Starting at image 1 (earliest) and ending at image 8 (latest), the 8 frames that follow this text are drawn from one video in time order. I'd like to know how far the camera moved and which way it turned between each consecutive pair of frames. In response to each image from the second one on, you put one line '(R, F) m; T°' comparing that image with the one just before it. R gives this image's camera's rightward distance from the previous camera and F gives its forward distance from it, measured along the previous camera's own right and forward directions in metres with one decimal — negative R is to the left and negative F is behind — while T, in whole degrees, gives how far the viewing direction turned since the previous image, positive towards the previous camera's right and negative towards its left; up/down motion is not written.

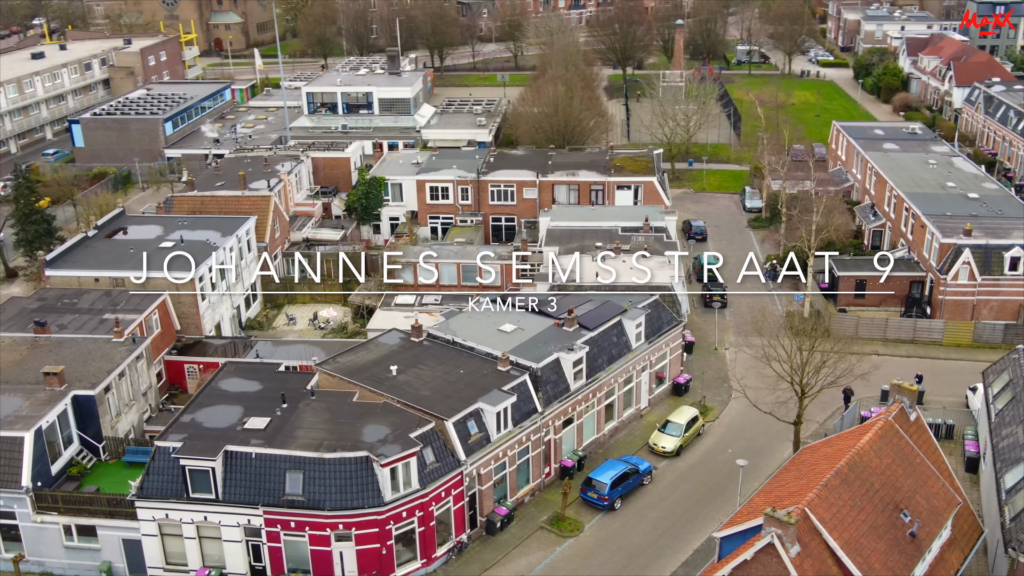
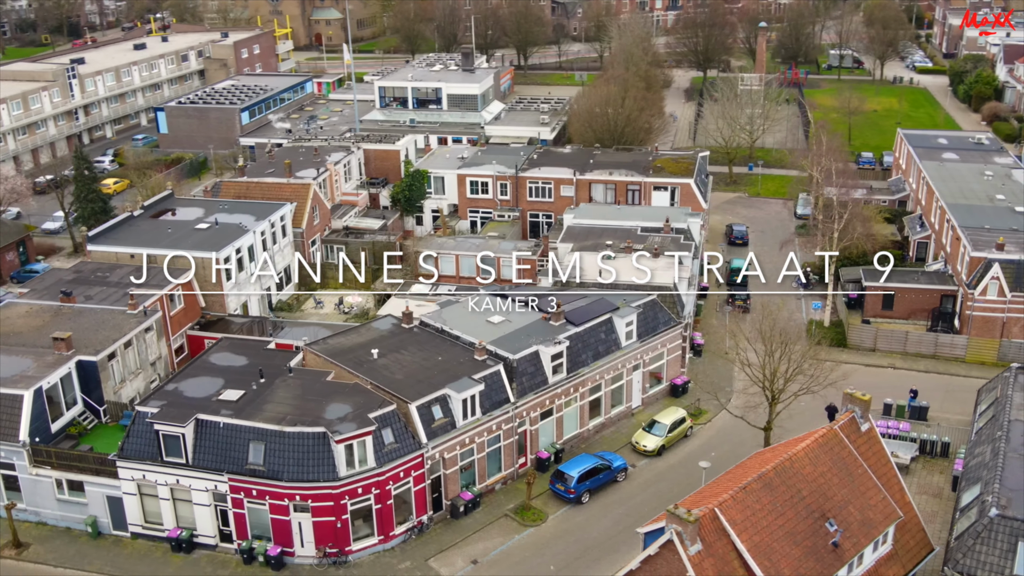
(+5.0, -0.5) m; -7°
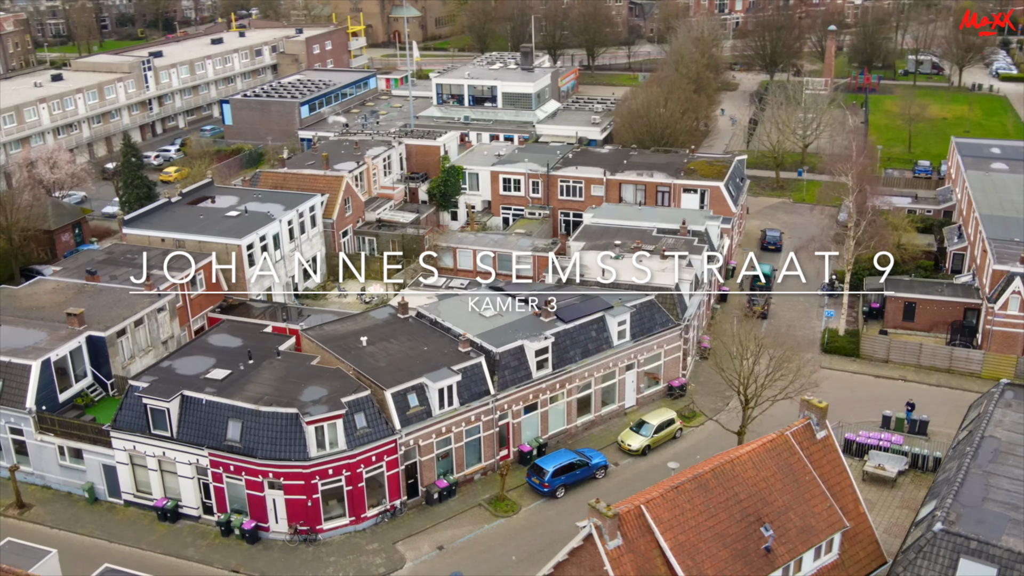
(+4.0, -0.4) m; -5°
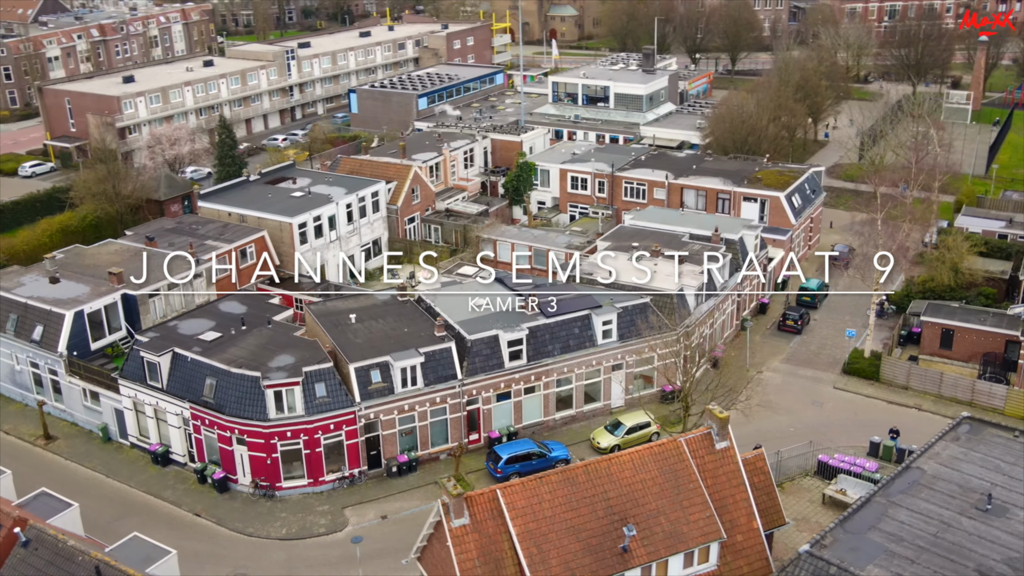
(+8.3, -0.4) m; -11°
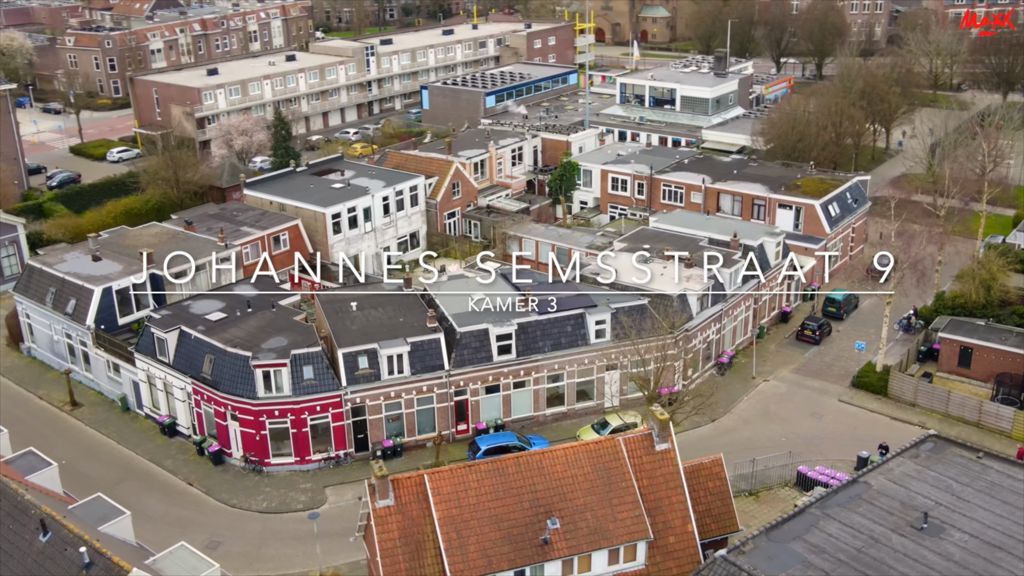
(+4.8, -0.5) m; -6°
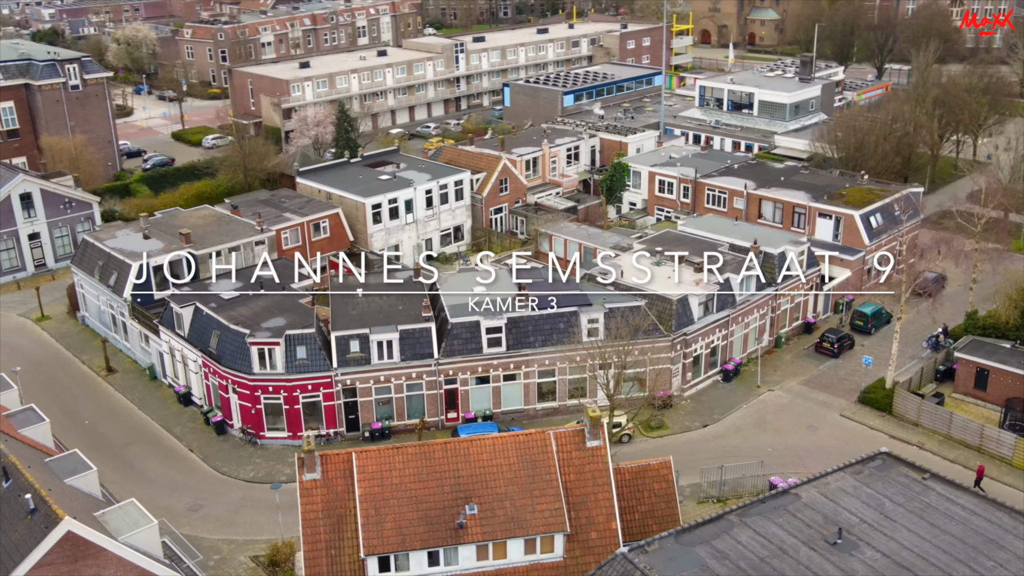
(+5.6, -0.5) m; -7°
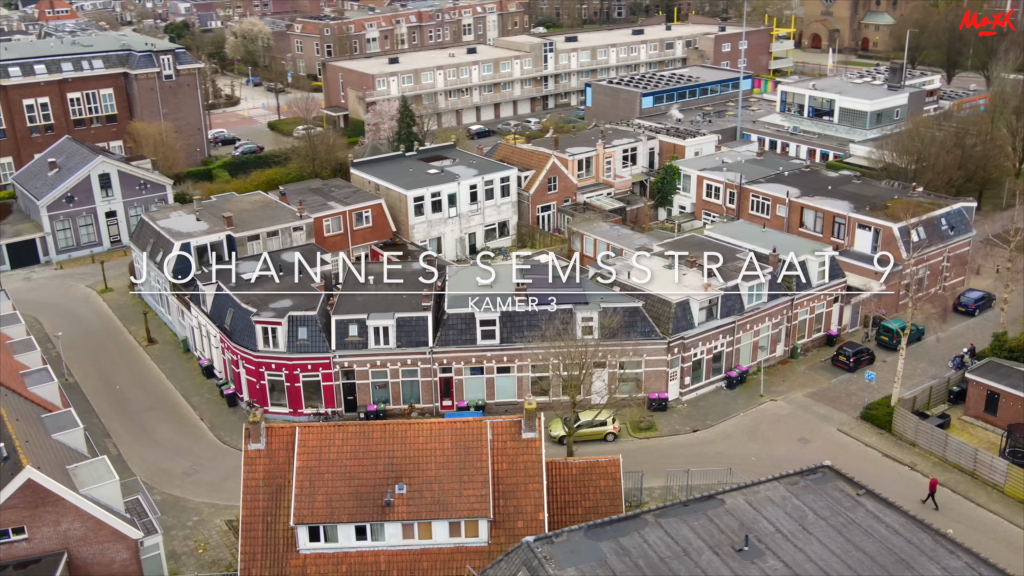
(+5.7, -0.6) m; -7°
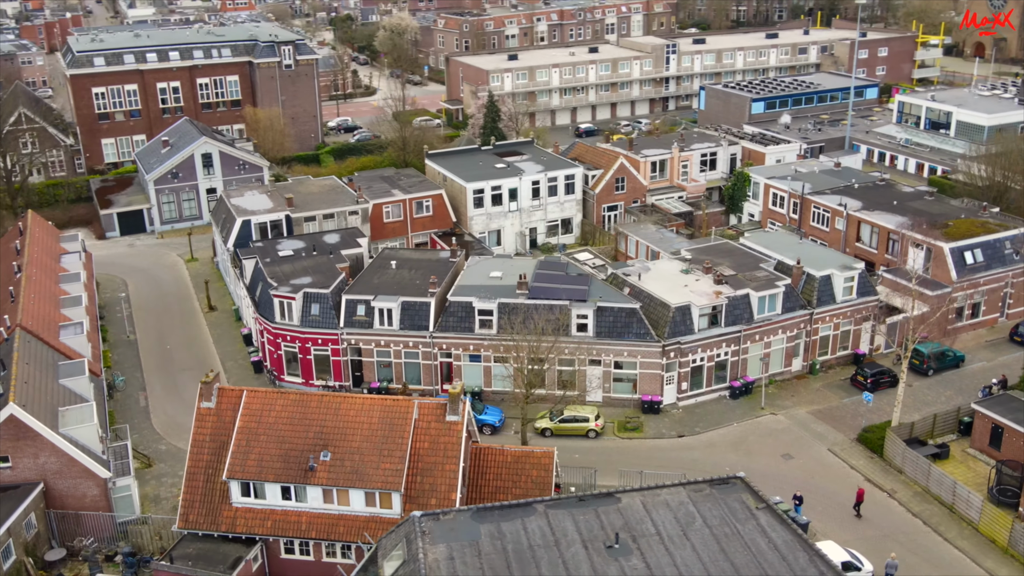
(+7.8, -0.5) m; -10°
